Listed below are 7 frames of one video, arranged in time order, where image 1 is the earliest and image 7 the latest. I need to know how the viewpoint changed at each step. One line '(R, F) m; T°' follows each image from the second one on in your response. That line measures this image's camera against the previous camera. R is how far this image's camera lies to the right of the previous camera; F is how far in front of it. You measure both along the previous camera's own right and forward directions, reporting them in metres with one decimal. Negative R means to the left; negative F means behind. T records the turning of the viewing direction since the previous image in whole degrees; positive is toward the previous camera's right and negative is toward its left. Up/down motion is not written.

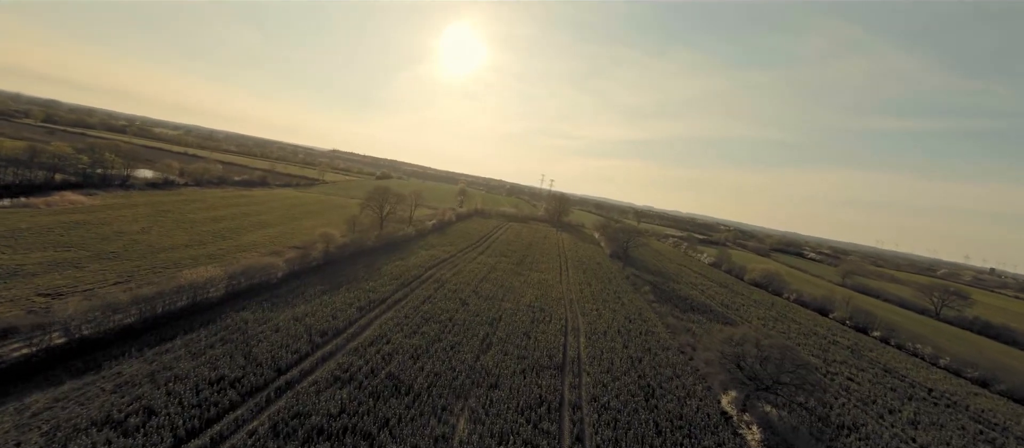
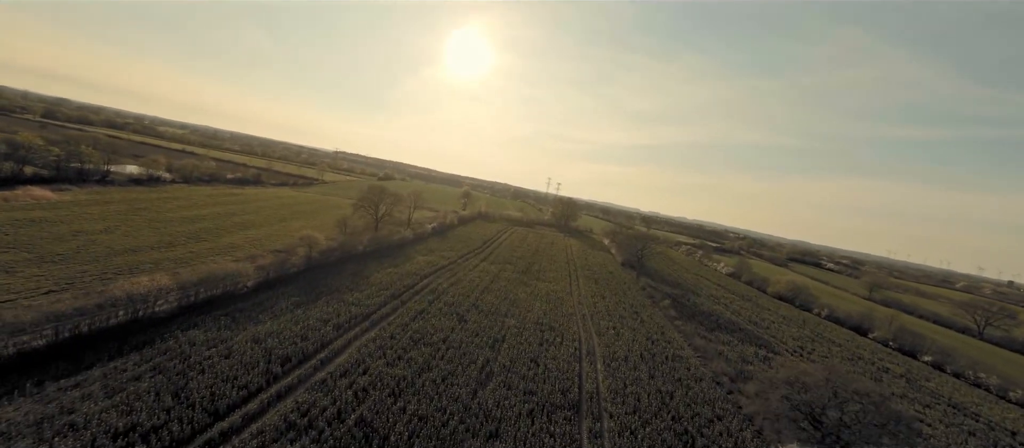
(-0.2, +4.3) m; -1°
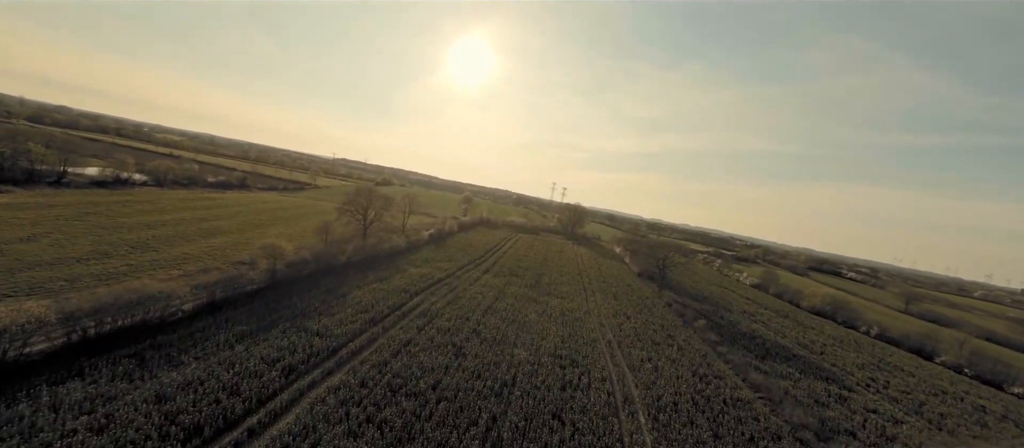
(-0.6, +6.1) m; 0°
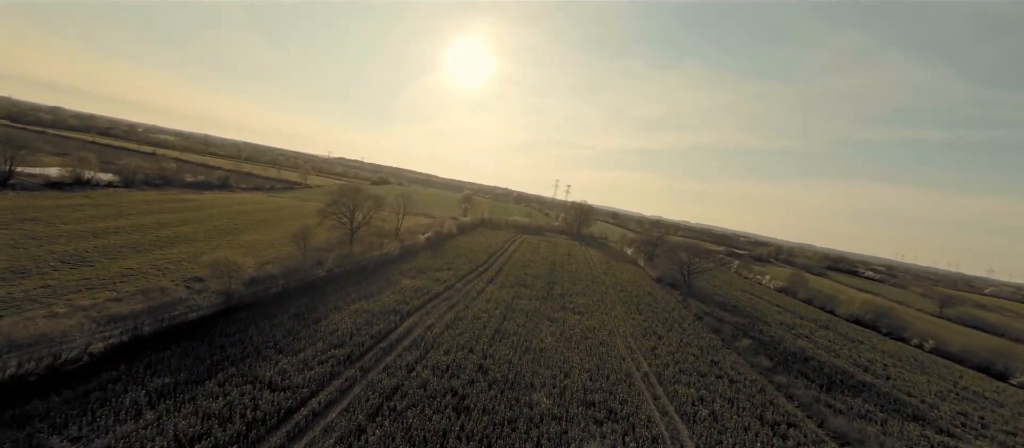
(-0.8, +5.4) m; 0°
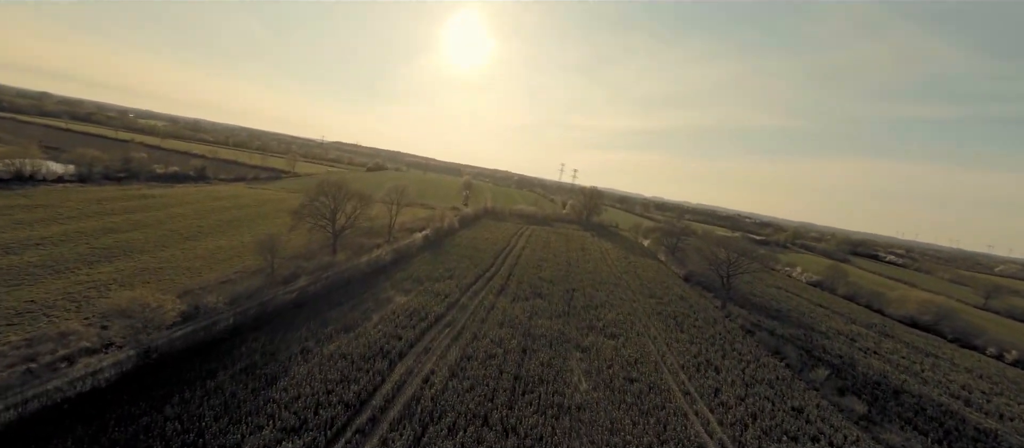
(-1.2, +6.4) m; 0°
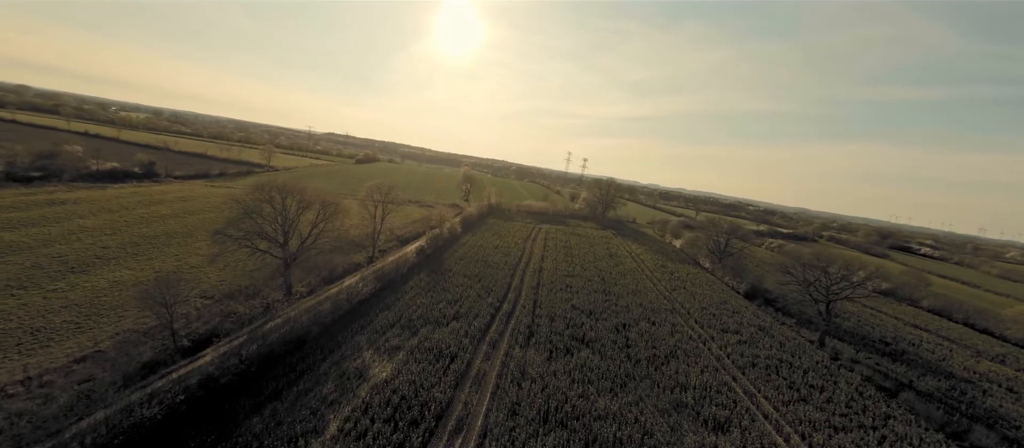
(-2.2, +10.2) m; +1°
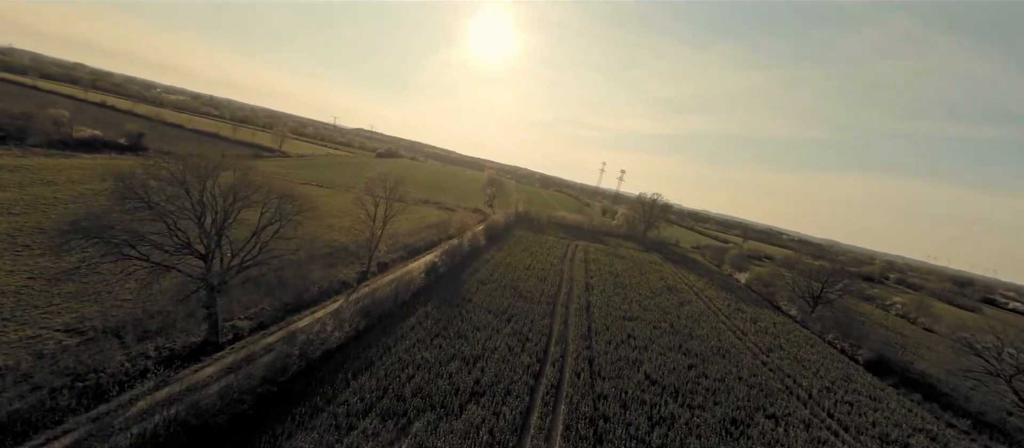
(-2.0, +9.2) m; -3°
